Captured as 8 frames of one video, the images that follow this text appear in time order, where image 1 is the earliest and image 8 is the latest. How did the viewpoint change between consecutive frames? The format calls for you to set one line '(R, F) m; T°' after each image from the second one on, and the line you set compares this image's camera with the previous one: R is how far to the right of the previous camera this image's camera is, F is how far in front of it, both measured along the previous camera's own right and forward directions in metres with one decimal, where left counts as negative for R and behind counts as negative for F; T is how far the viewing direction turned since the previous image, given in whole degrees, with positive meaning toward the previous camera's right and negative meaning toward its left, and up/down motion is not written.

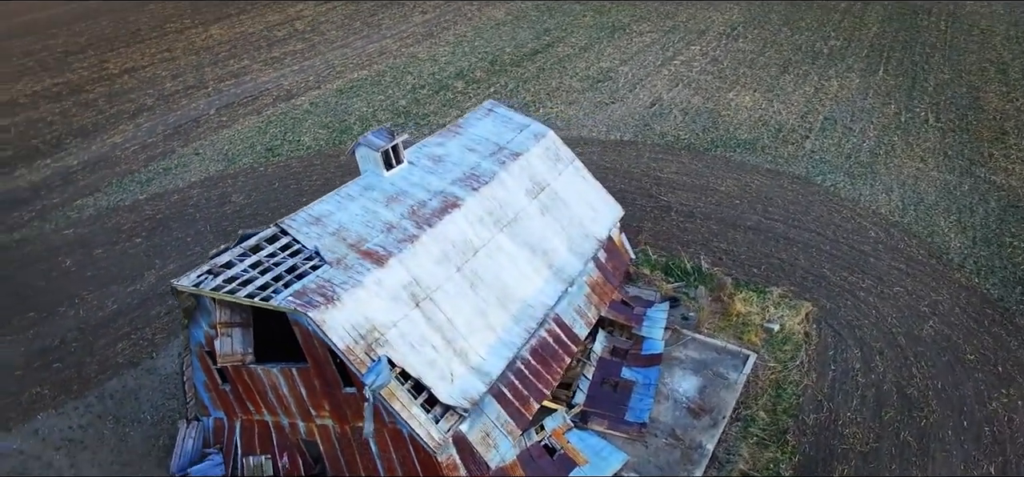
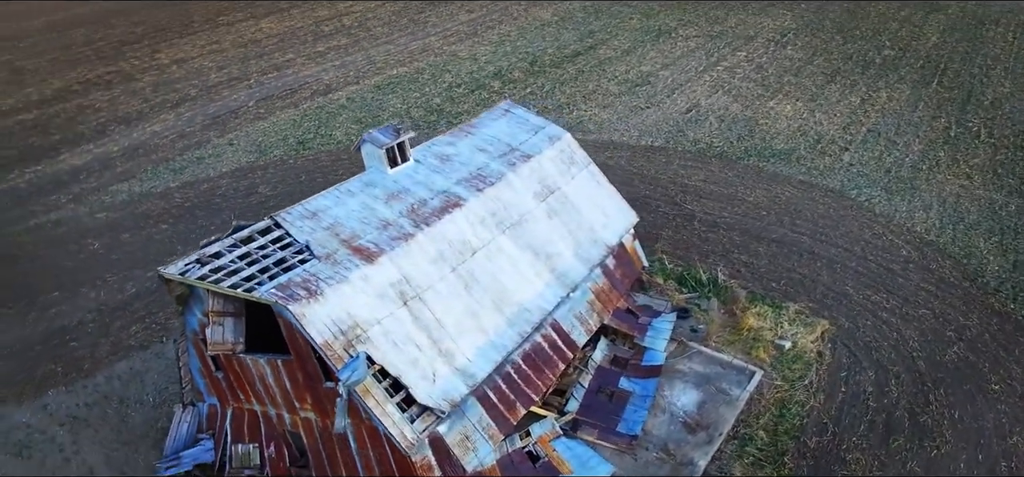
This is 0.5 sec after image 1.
(+1.3, +0.2) m; -4°
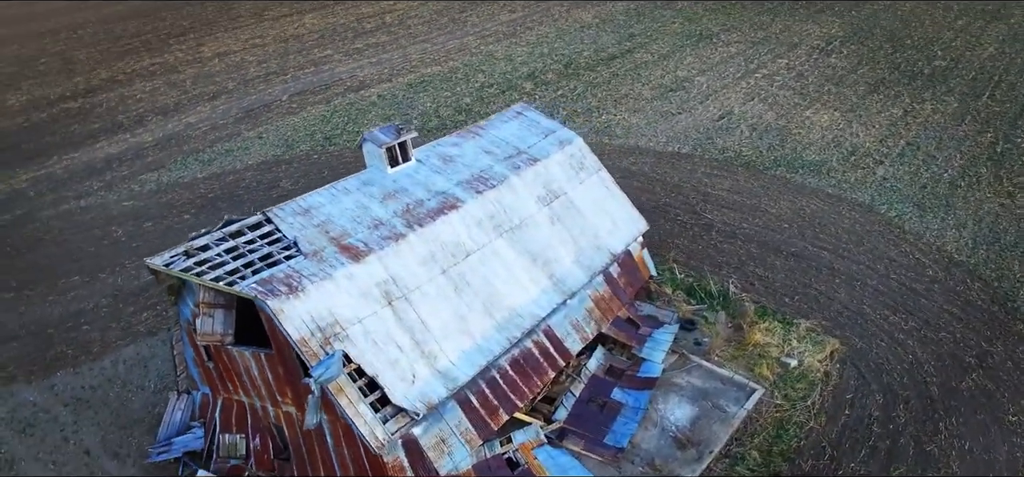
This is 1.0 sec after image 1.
(+1.3, +0.2) m; -4°
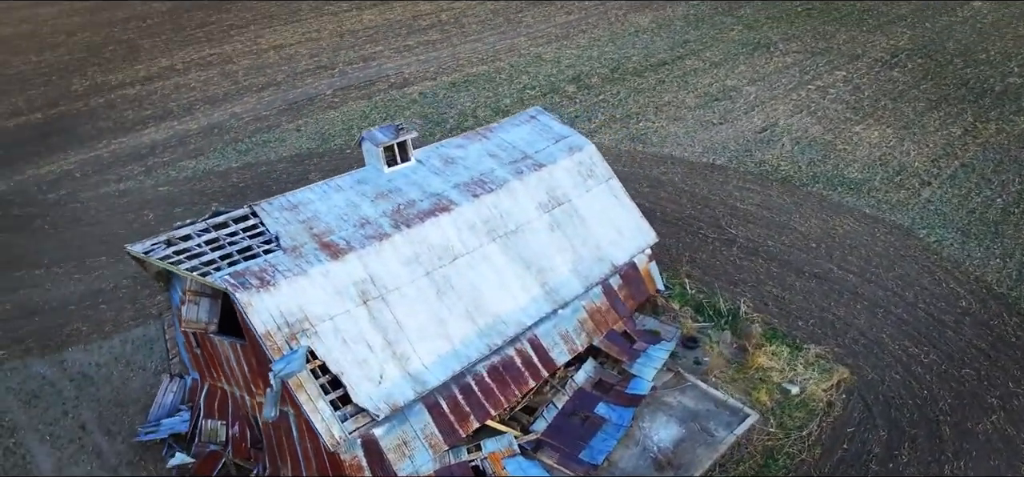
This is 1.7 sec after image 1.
(+1.9, +0.3) m; -5°
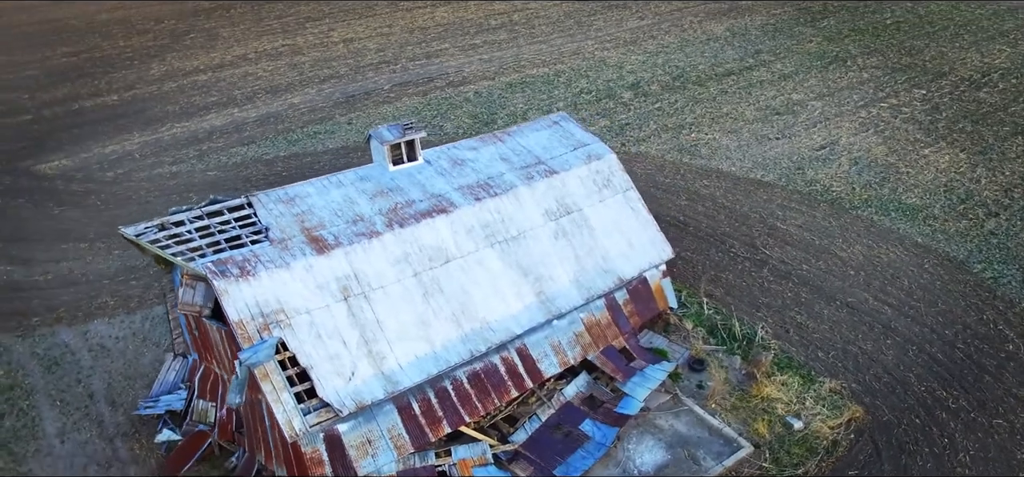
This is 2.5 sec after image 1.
(+2.1, +0.4) m; -7°
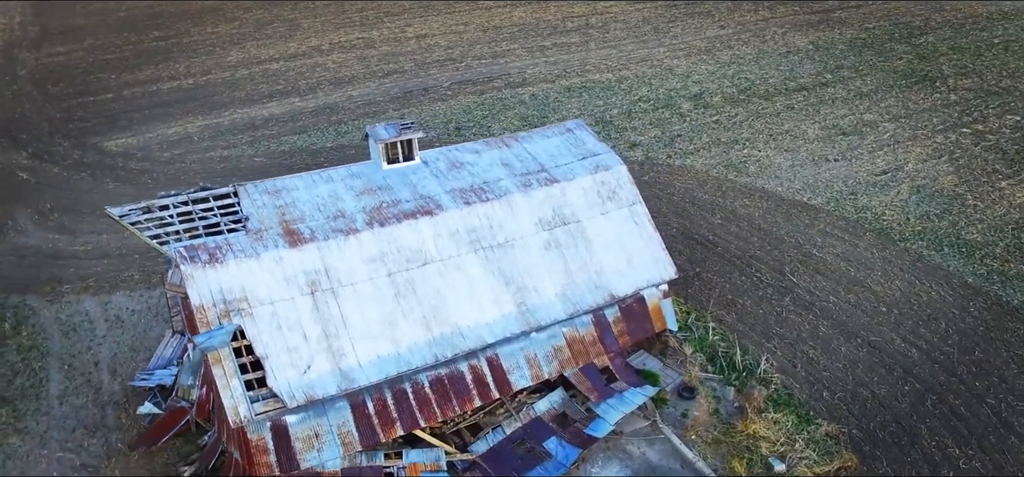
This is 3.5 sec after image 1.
(+2.7, +0.5) m; -7°
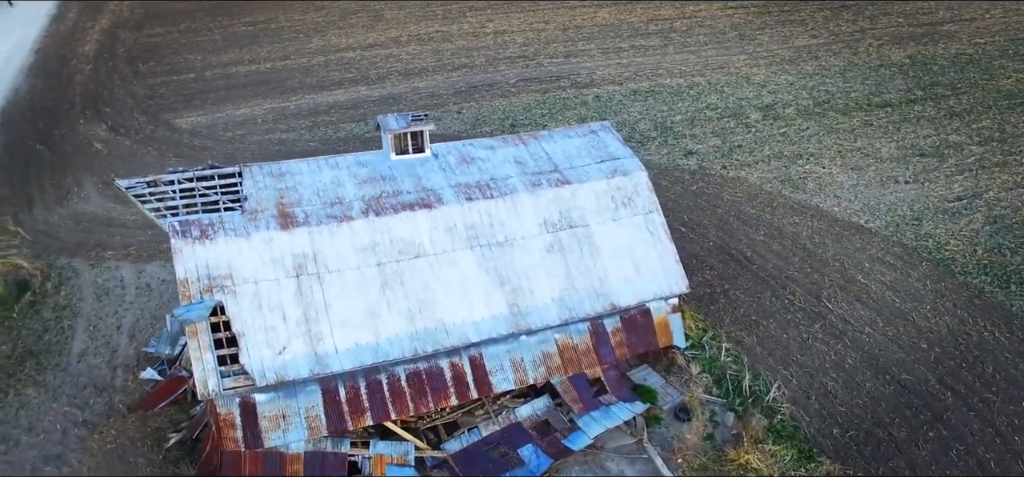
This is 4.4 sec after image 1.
(+2.4, +0.5) m; -8°
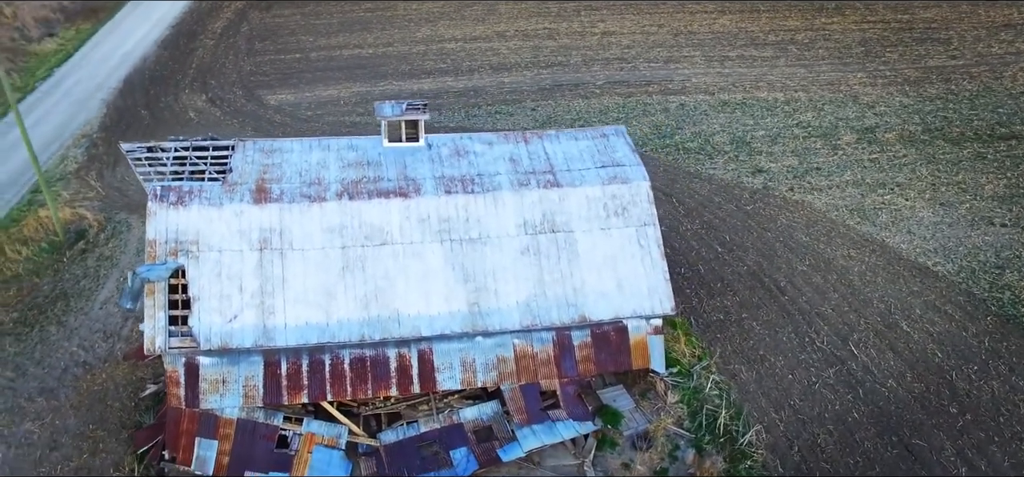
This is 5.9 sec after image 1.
(+4.0, +0.9) m; -11°
